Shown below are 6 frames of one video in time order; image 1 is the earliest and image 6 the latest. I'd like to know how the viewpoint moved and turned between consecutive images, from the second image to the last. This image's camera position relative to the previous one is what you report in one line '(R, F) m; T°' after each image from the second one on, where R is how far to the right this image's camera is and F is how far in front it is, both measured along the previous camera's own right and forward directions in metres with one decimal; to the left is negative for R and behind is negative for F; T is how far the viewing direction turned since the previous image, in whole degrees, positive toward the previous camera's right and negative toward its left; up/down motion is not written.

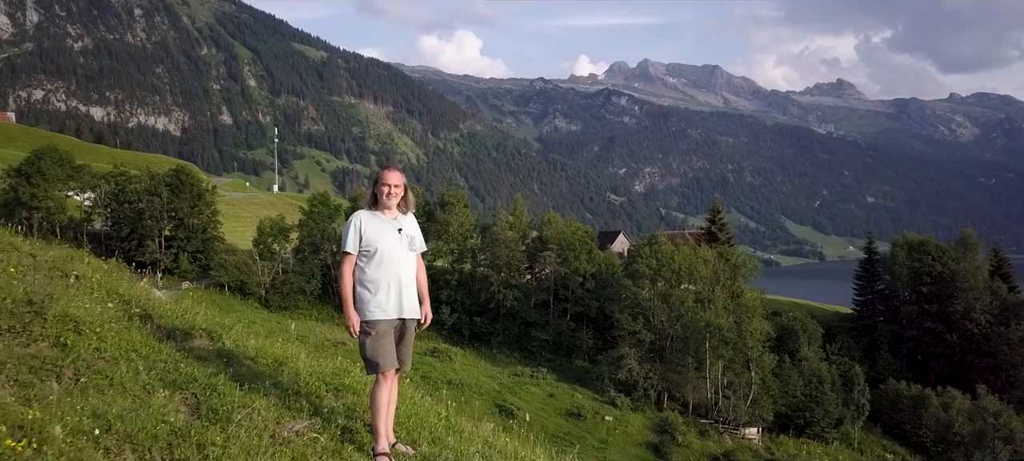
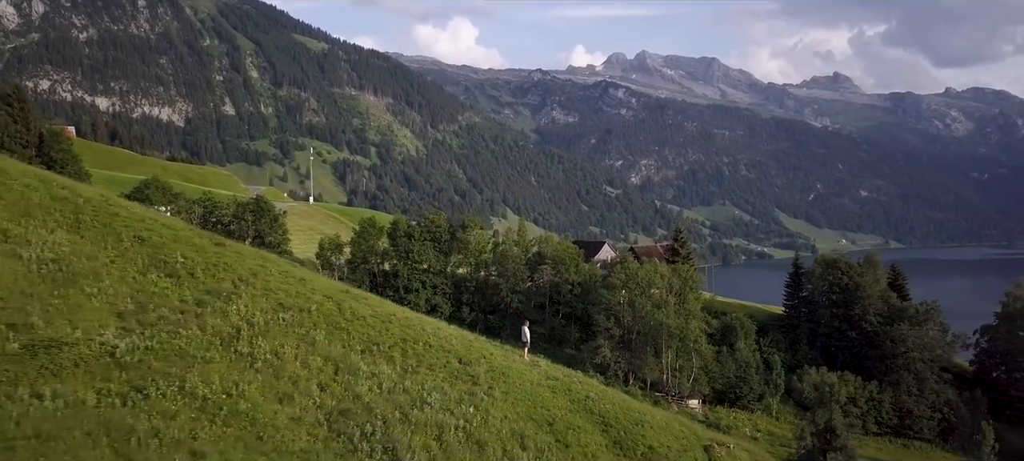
(-1.3, -6.2) m; 0°
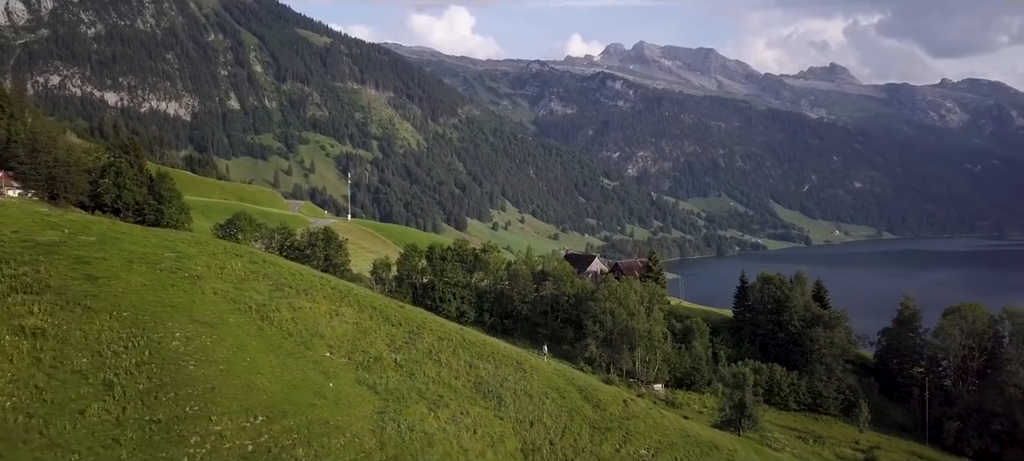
(-2.6, -7.1) m; 0°
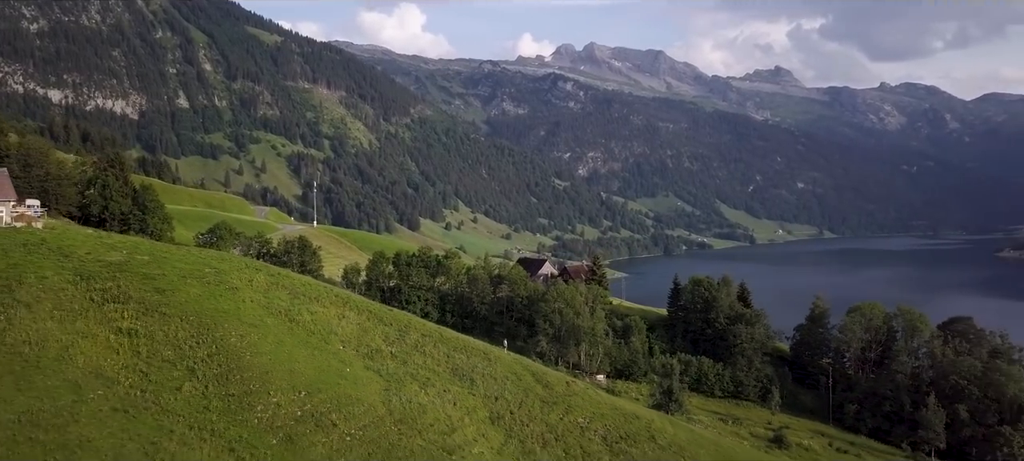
(+0.3, -11.2) m; +5°
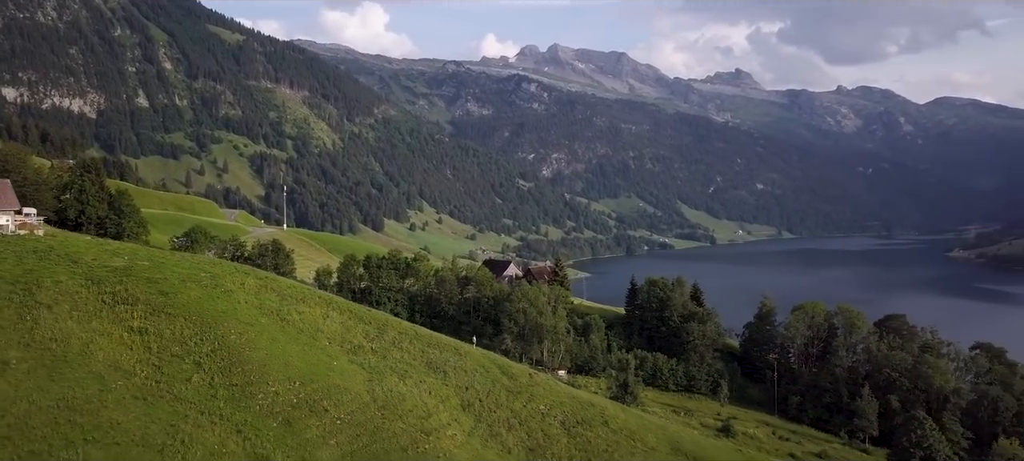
(-0.5, -6.8) m; +4°
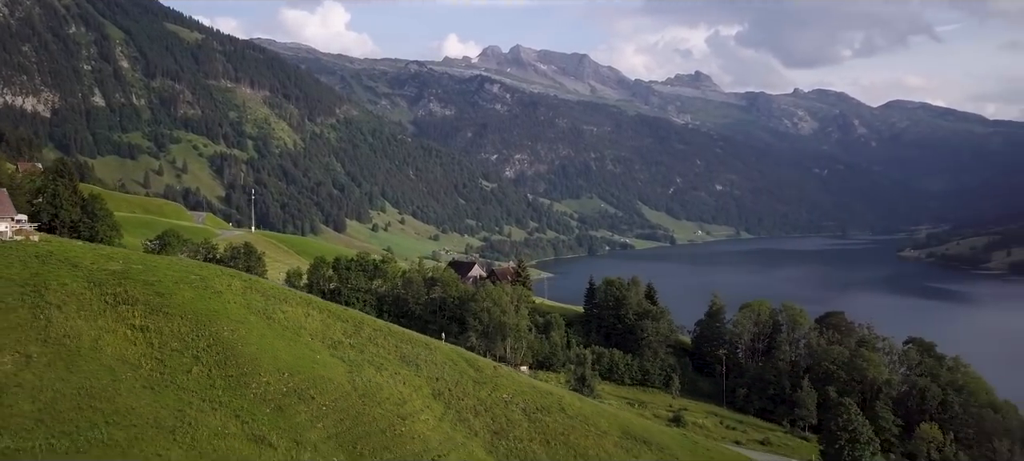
(-0.4, -6.9) m; +4°
